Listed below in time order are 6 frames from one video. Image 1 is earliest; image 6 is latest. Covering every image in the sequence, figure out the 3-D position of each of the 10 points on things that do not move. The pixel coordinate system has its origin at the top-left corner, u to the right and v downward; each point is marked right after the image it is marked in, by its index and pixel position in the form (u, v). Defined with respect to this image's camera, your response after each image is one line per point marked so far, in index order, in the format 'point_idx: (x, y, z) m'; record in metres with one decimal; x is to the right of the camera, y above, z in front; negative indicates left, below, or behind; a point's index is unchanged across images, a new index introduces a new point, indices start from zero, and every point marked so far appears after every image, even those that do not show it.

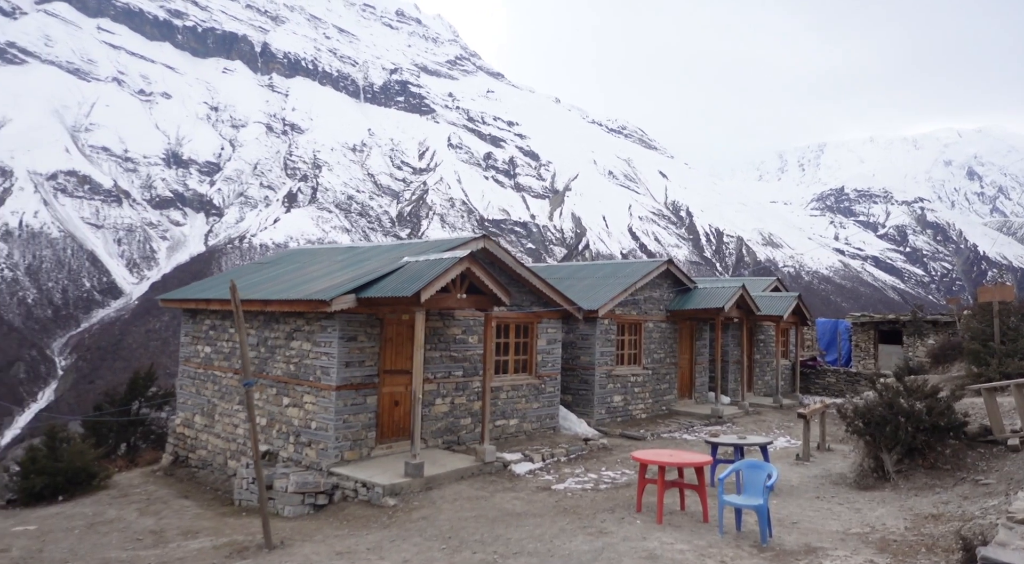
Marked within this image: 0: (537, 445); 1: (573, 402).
0: (+0.4, -3.0, +13.4) m
1: (+1.4, -2.7, +16.4) m
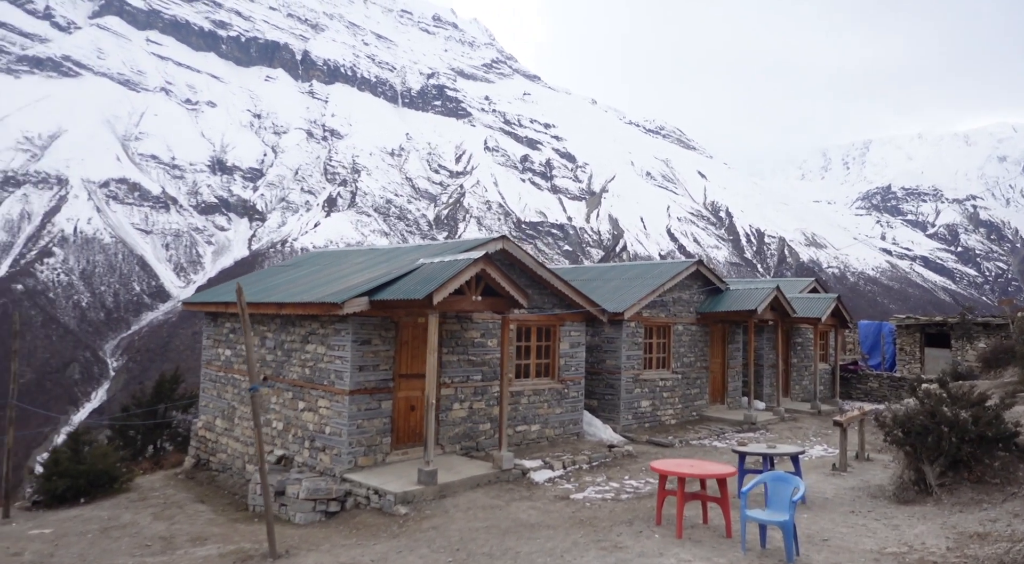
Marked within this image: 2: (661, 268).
0: (+0.8, -3.0, +13.1) m
1: (+1.9, -2.7, +16.0) m
2: (+3.6, +0.4, +17.6) m
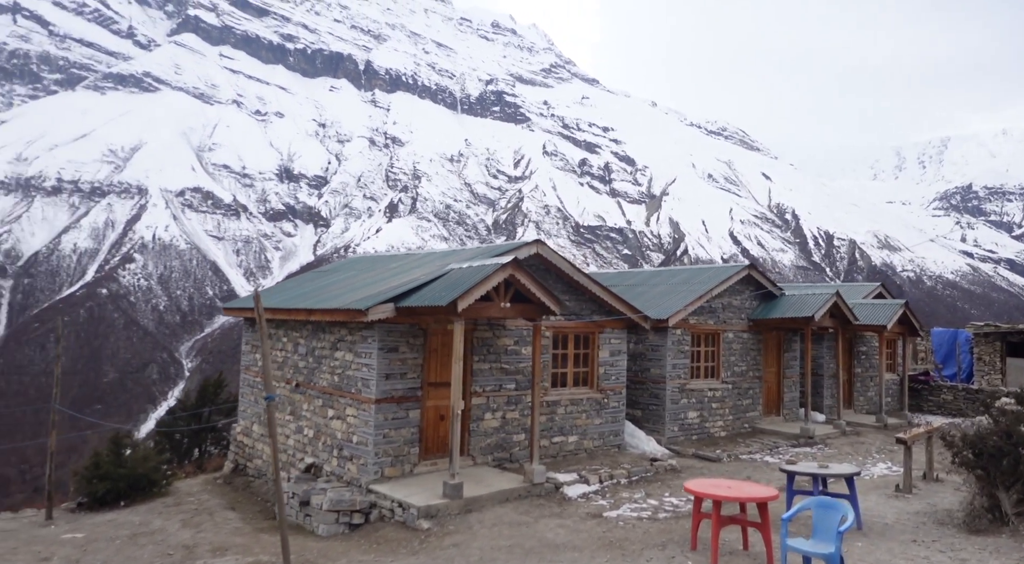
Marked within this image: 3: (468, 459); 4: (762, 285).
0: (+1.5, -3.1, +12.5) m
1: (+2.7, -2.9, +15.3) m
2: (+4.6, +0.2, +16.9) m
3: (-0.7, -2.8, +11.4) m
4: (+6.0, -0.1, +17.5) m
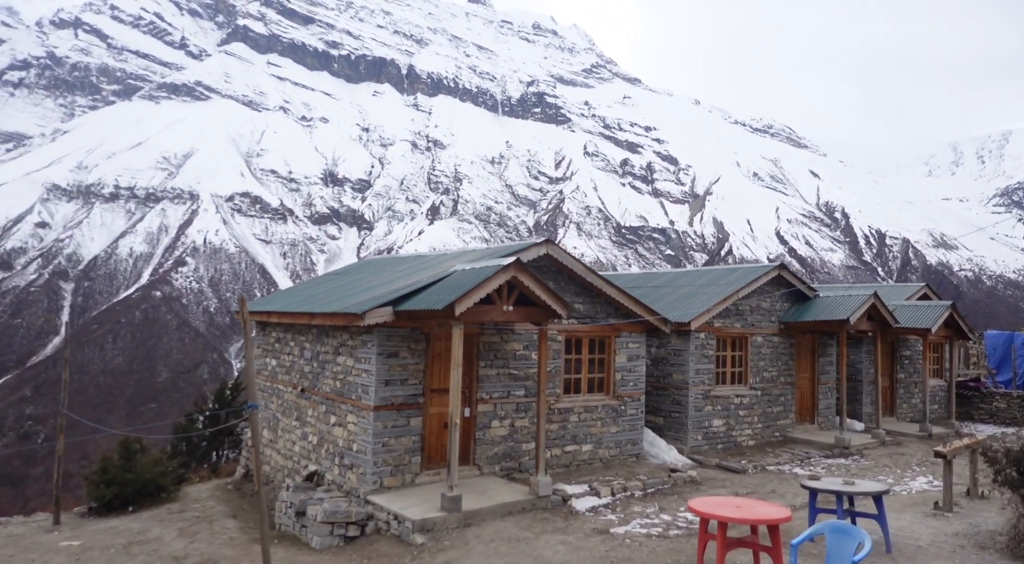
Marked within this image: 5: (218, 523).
0: (+1.6, -3.2, +11.9) m
1: (+3.1, -2.9, +14.7) m
2: (+5.0, +0.2, +16.1) m
3: (-0.6, -2.8, +11.0) m
4: (+6.5, -0.1, +16.6) m
5: (-4.3, -3.5, +10.6) m
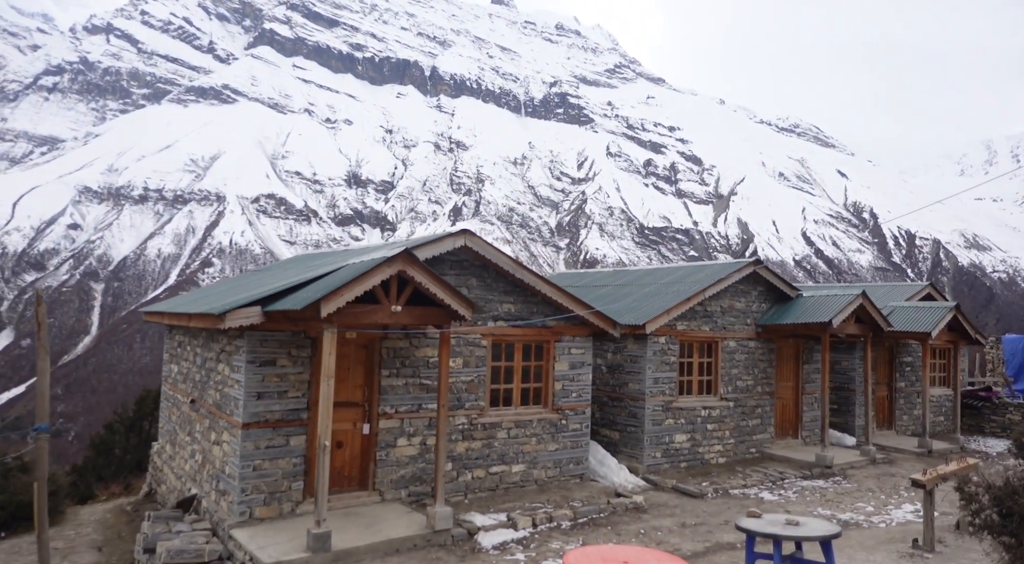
0: (+0.4, -3.1, +10.4) m
1: (+2.0, -2.8, +13.1) m
2: (+3.9, +0.2, +14.5) m
3: (-1.8, -2.8, +9.5) m
4: (+5.4, -0.1, +15.0) m
5: (-5.5, -3.5, +9.3) m
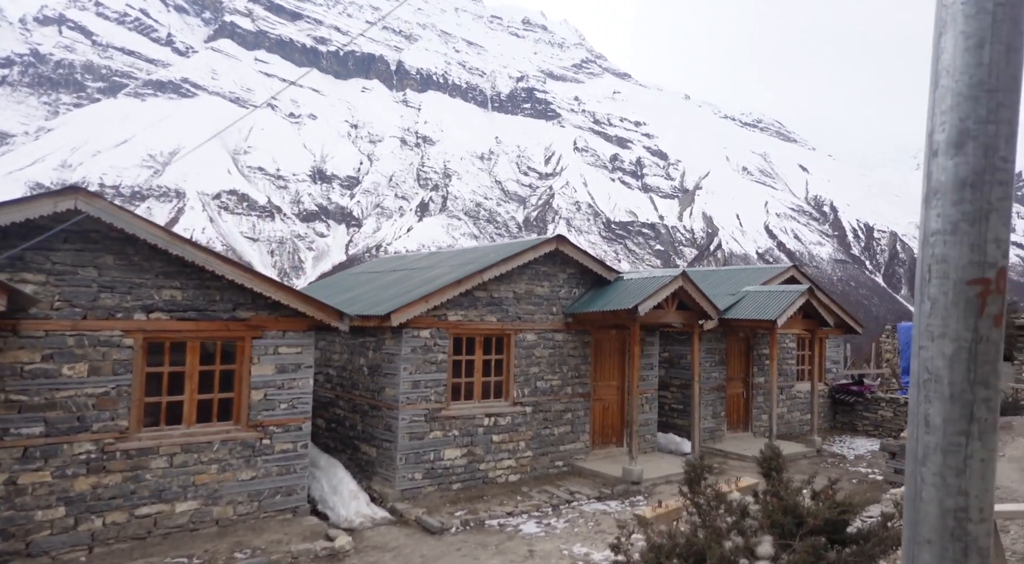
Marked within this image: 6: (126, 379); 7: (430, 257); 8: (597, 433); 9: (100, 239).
0: (-3.3, -2.9, +7.8) m
1: (-2.0, -2.6, +10.5) m
2: (-0.1, +0.6, +12.0) m
3: (-5.5, -2.6, +6.8) m
4: (+1.3, +0.3, +12.6) m
5: (-9.2, -3.3, +6.4) m
6: (-4.2, -1.0, +8.0) m
7: (-1.7, +0.4, +13.9) m
8: (+1.5, -2.6, +12.7) m
9: (-4.4, +0.4, +7.8) m
